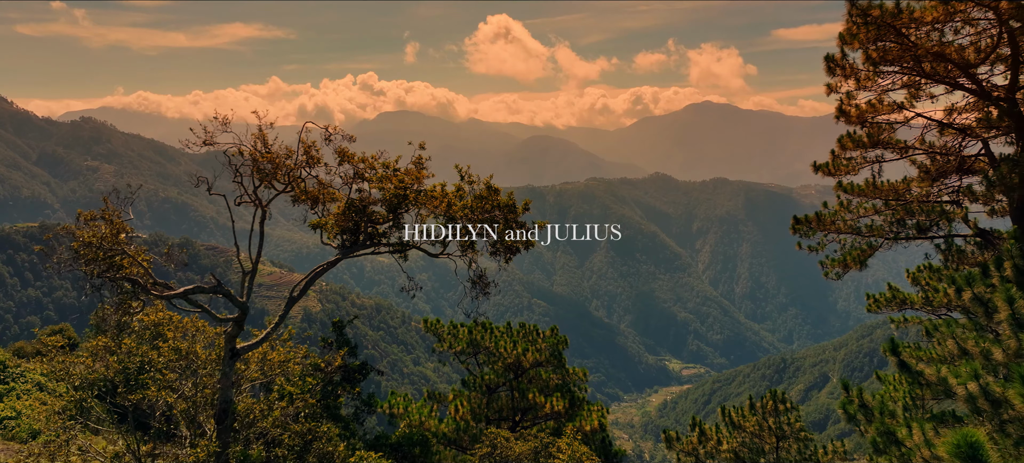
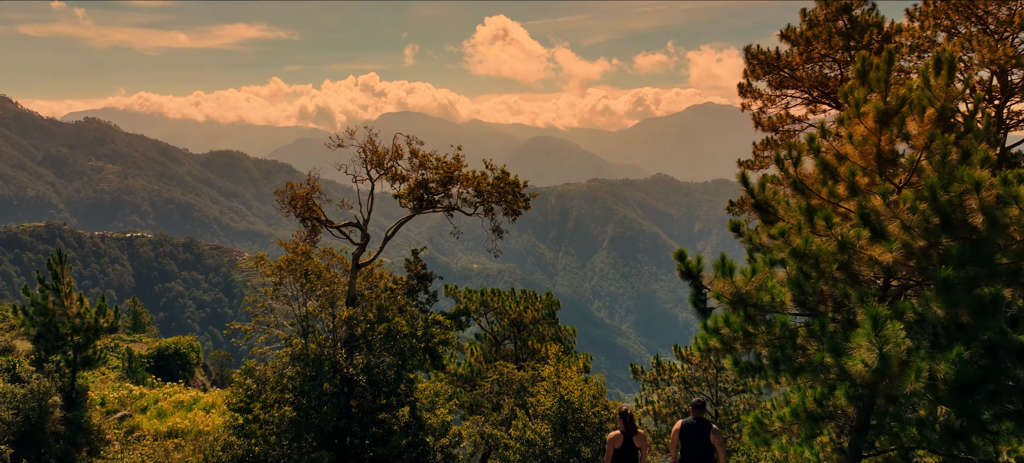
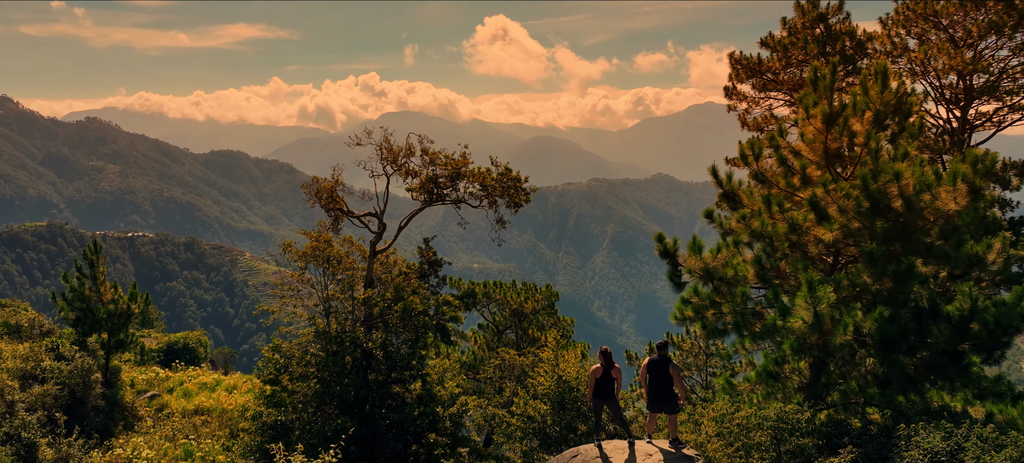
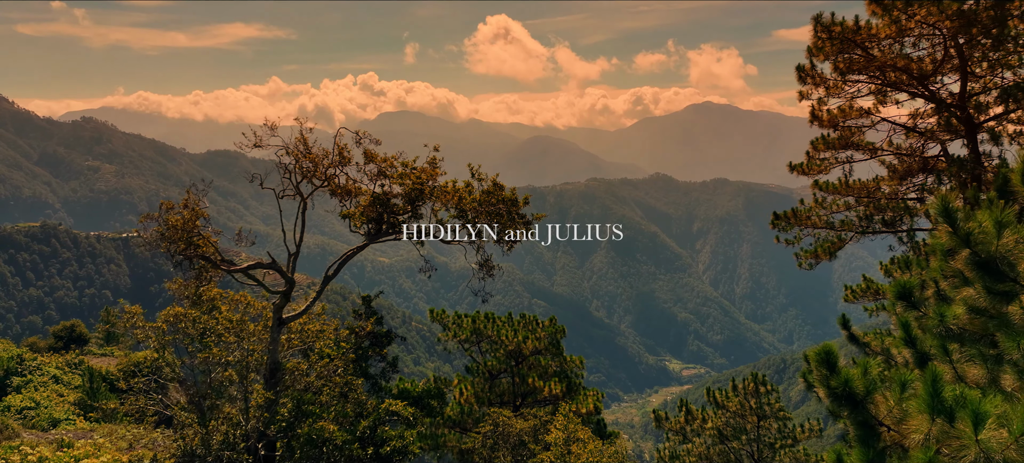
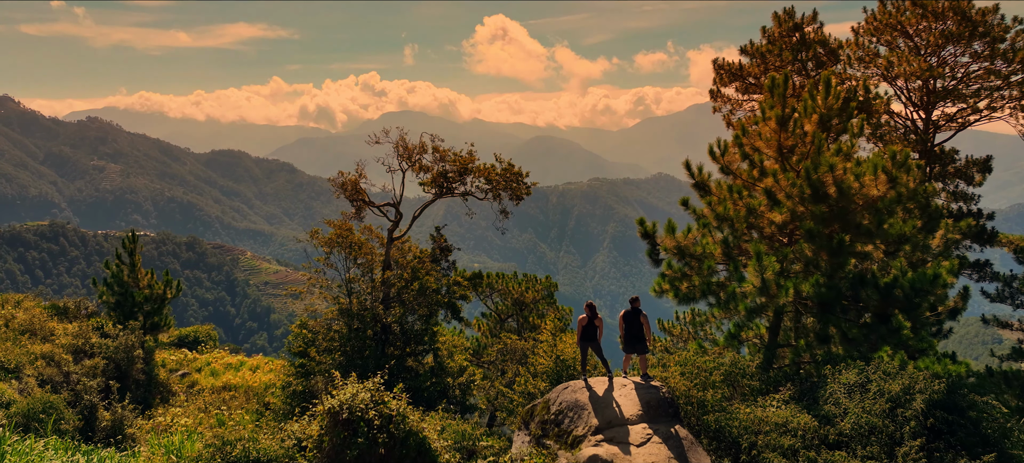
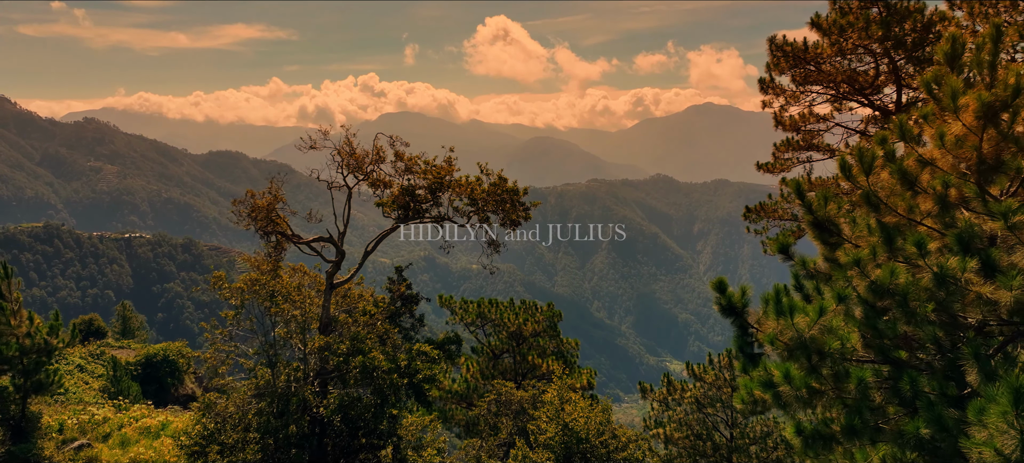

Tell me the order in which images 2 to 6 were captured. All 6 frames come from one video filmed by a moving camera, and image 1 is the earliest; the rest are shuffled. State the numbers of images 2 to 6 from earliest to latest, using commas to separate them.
4, 6, 2, 3, 5
